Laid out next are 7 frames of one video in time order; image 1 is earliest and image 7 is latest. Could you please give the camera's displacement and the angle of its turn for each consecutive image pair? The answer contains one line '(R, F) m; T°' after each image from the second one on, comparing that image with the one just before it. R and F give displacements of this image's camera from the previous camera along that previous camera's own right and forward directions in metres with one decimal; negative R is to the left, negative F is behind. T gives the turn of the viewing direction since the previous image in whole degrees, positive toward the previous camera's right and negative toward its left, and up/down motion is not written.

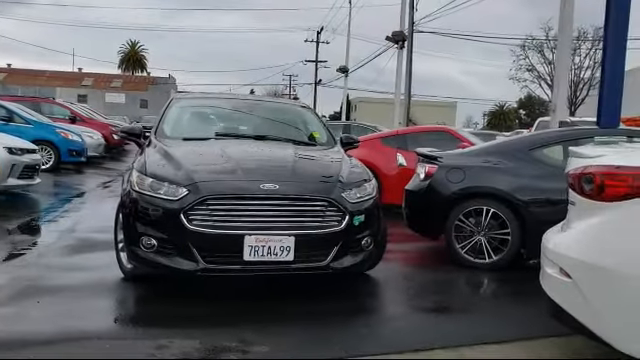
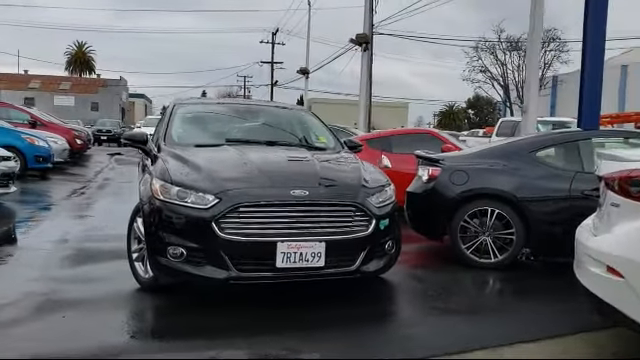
(-0.6, 0.0) m; +4°
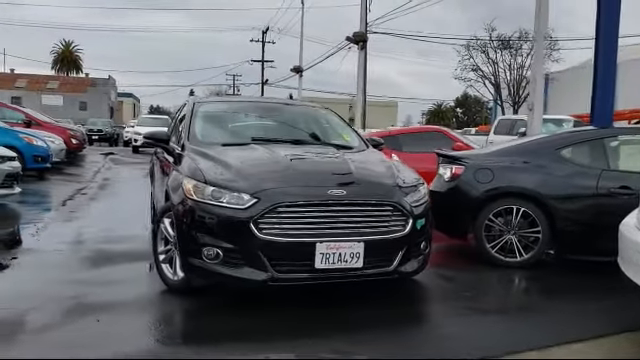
(-0.4, +0.1) m; +1°
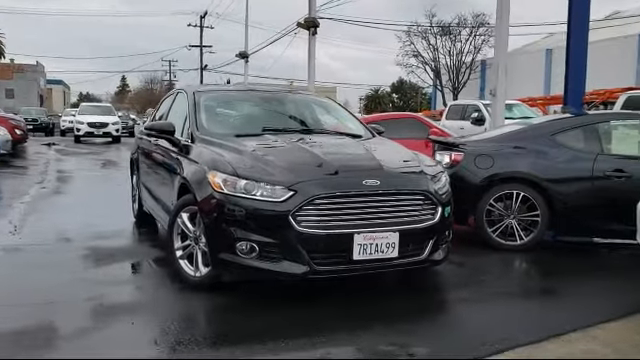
(-0.7, +0.1) m; +6°
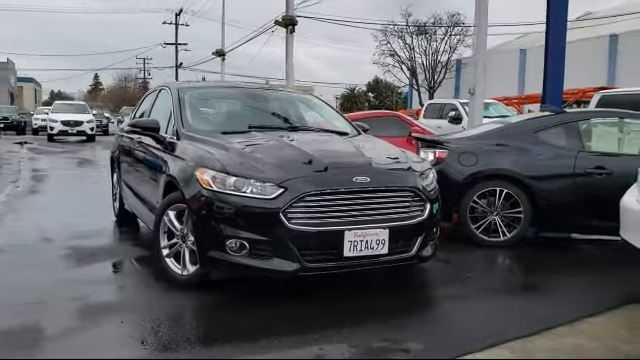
(-0.1, 0.0) m; +2°
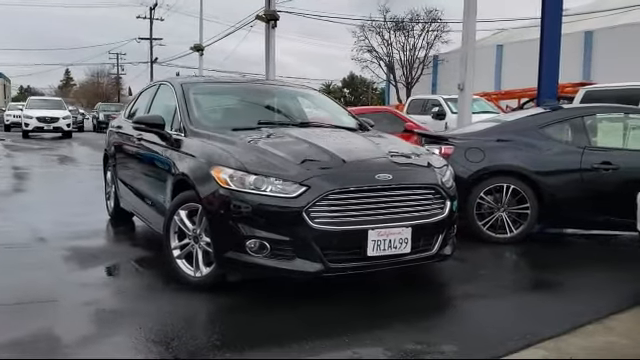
(-0.3, +0.1) m; +2°
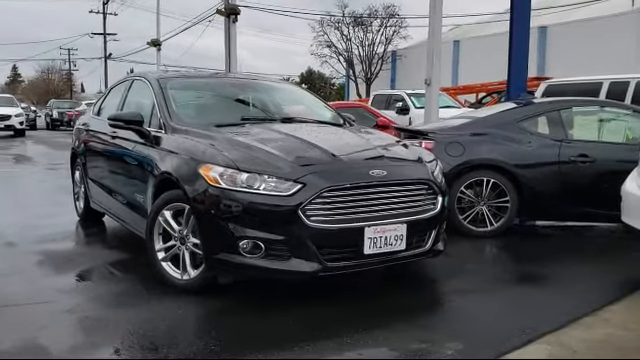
(-0.2, +0.1) m; +4°
